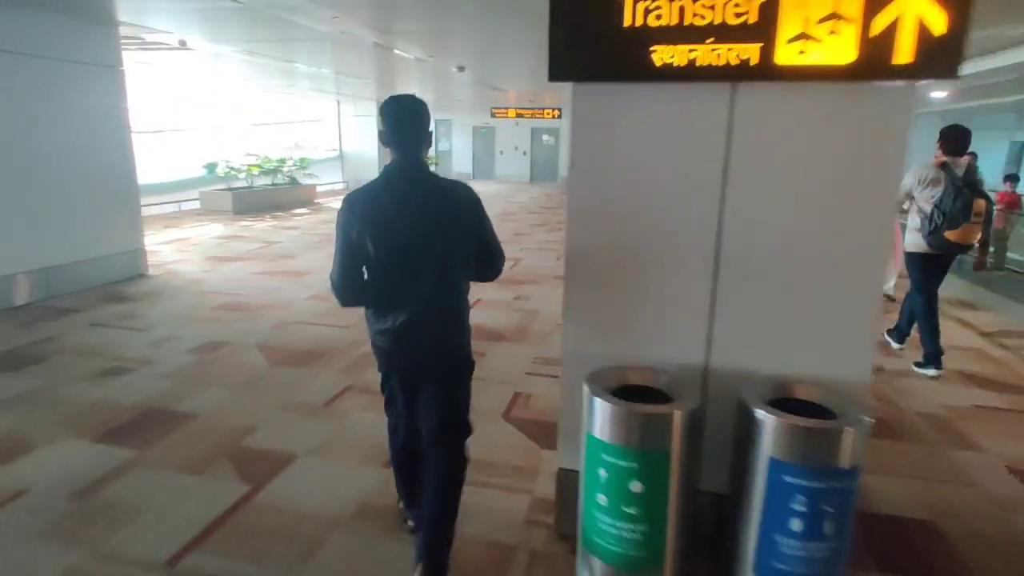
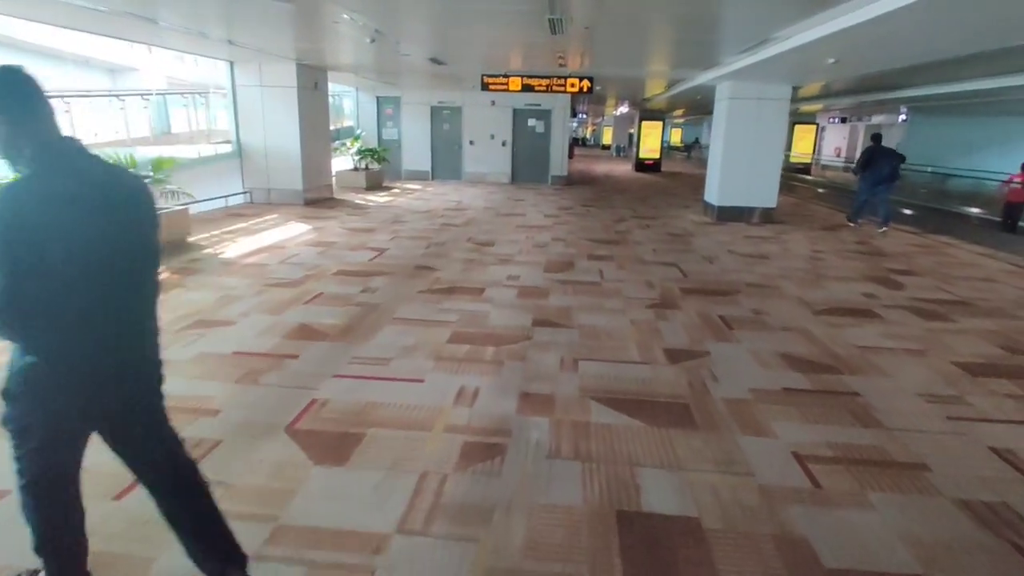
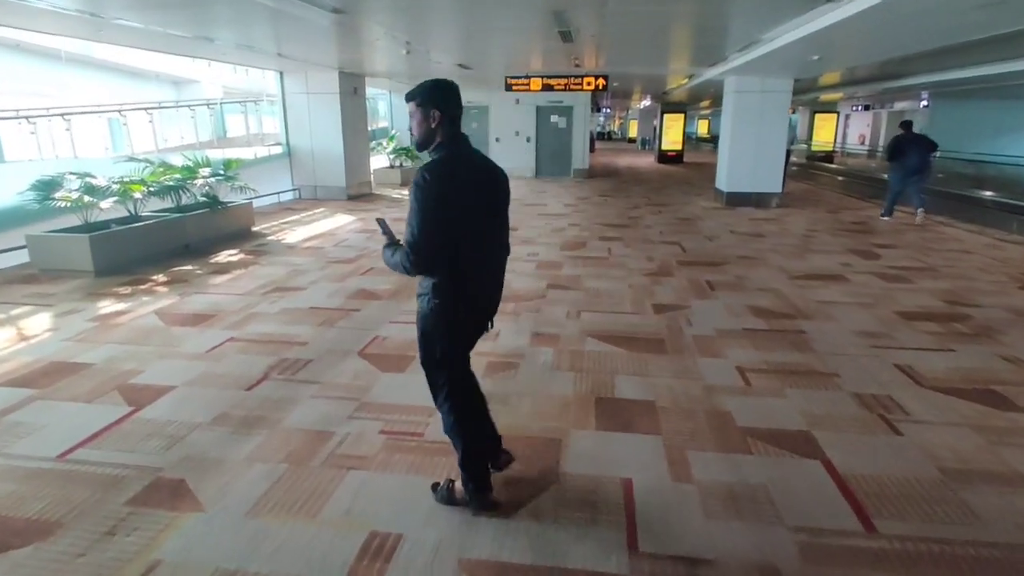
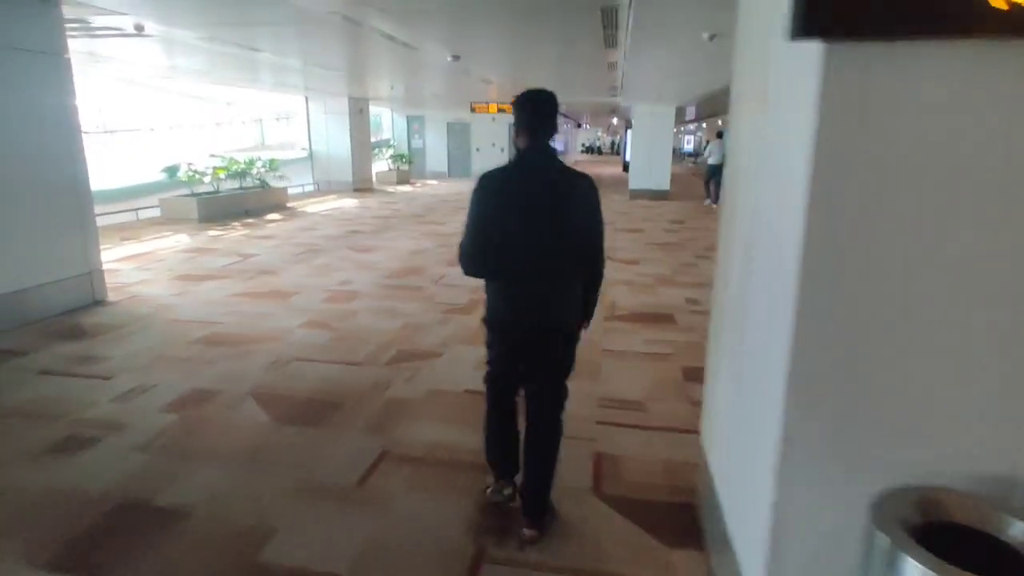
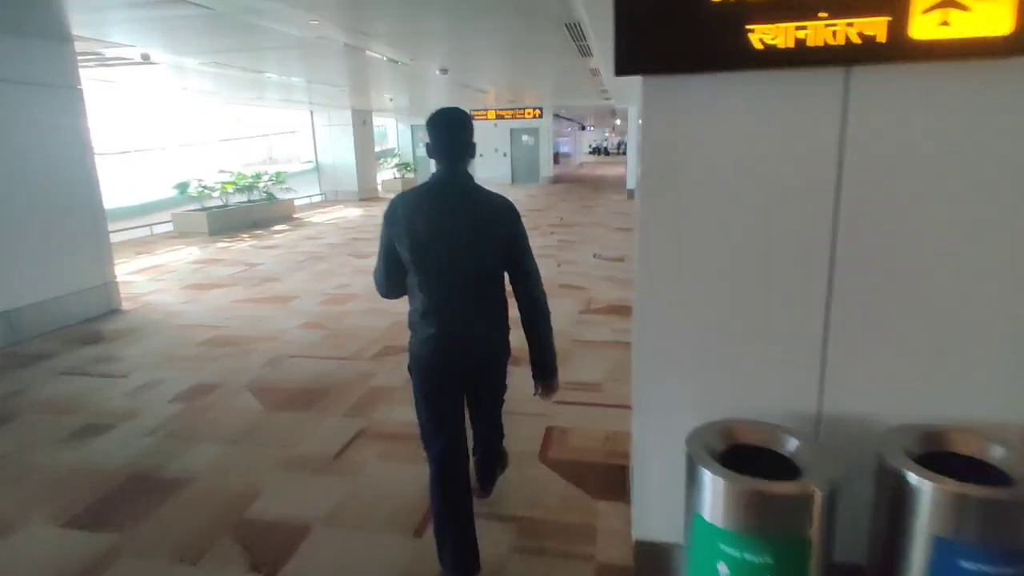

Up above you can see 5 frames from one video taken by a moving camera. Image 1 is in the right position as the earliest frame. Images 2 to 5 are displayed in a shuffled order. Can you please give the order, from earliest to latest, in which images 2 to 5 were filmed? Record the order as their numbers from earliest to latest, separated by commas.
5, 4, 3, 2
